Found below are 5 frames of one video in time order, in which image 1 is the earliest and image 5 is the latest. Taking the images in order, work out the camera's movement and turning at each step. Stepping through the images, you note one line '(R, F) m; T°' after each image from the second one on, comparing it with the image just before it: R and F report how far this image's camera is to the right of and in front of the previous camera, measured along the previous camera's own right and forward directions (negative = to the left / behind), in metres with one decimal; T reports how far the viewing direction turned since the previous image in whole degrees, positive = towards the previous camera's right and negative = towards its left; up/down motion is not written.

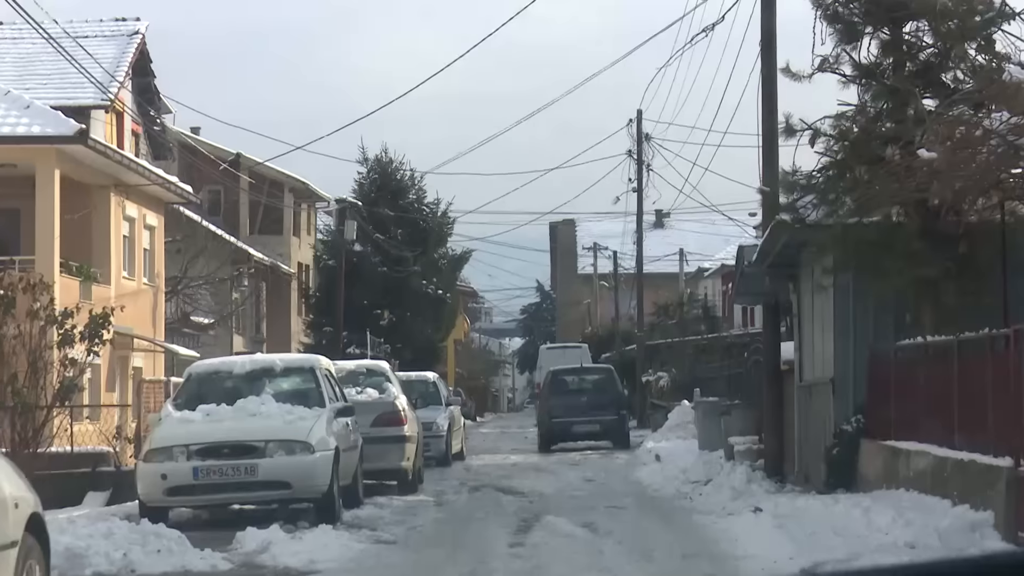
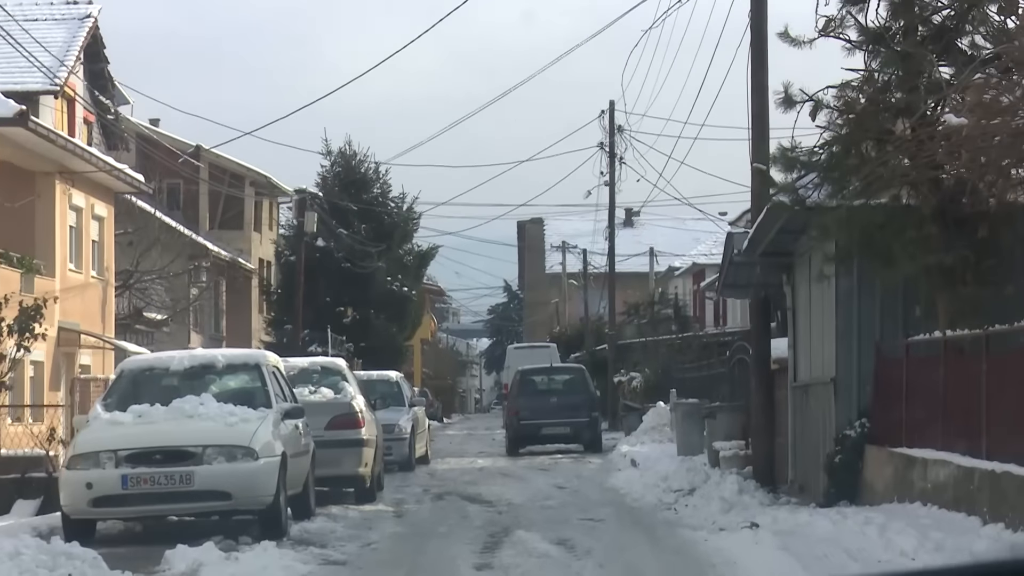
(0.0, +1.4) m; +1°
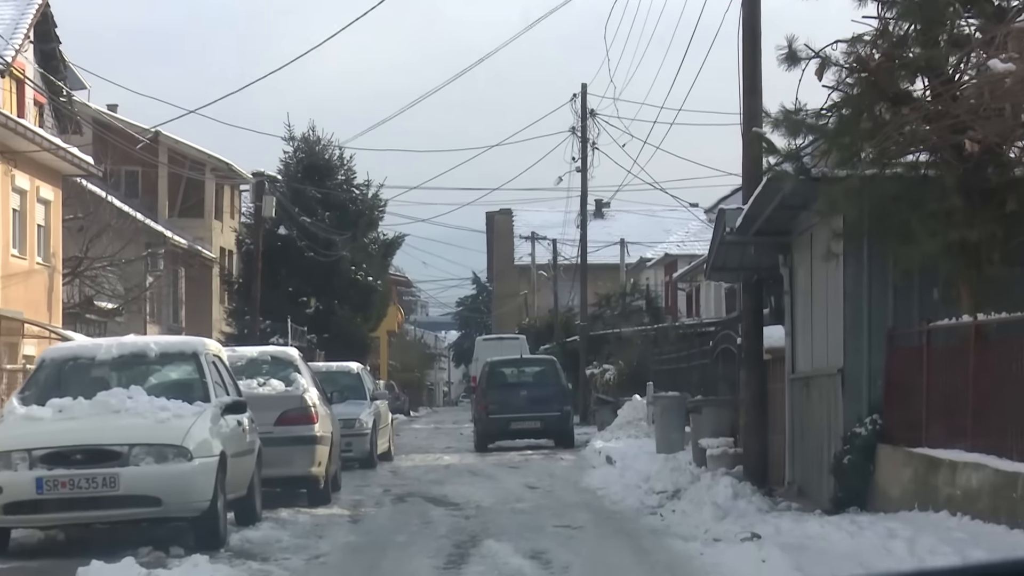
(0.0, +1.4) m; +1°
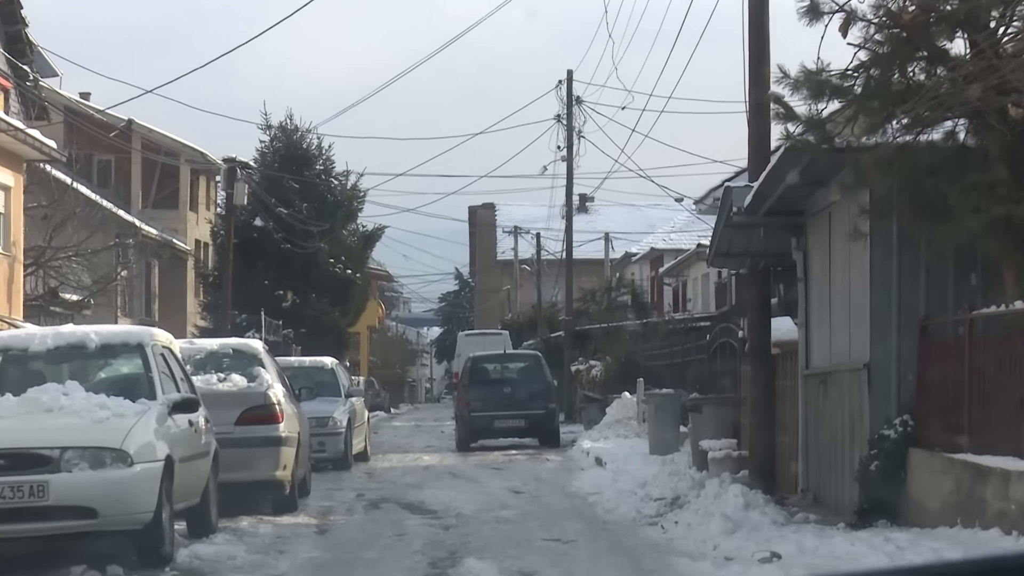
(0.0, +1.2) m; 0°
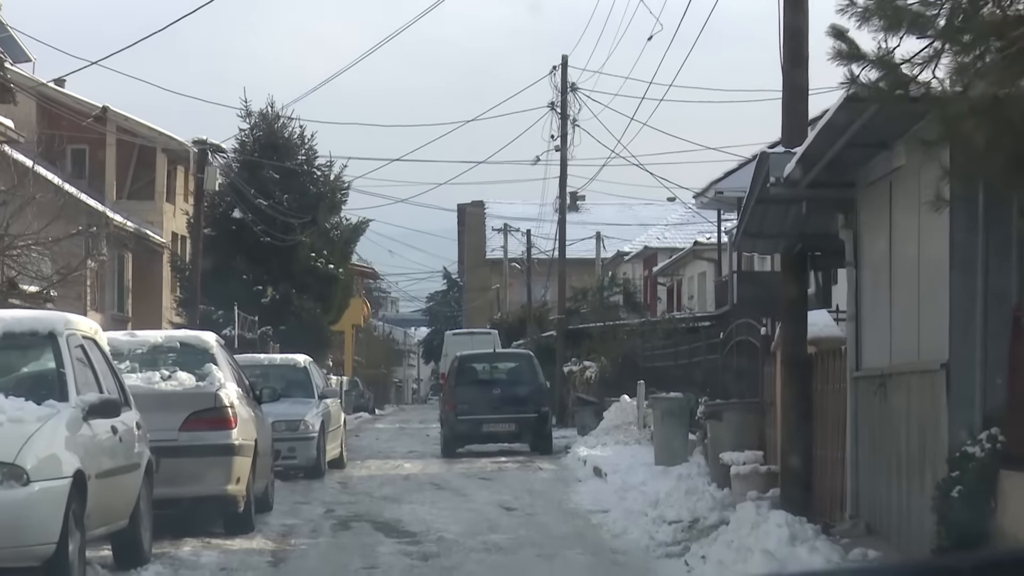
(0.0, +1.9) m; 0°
